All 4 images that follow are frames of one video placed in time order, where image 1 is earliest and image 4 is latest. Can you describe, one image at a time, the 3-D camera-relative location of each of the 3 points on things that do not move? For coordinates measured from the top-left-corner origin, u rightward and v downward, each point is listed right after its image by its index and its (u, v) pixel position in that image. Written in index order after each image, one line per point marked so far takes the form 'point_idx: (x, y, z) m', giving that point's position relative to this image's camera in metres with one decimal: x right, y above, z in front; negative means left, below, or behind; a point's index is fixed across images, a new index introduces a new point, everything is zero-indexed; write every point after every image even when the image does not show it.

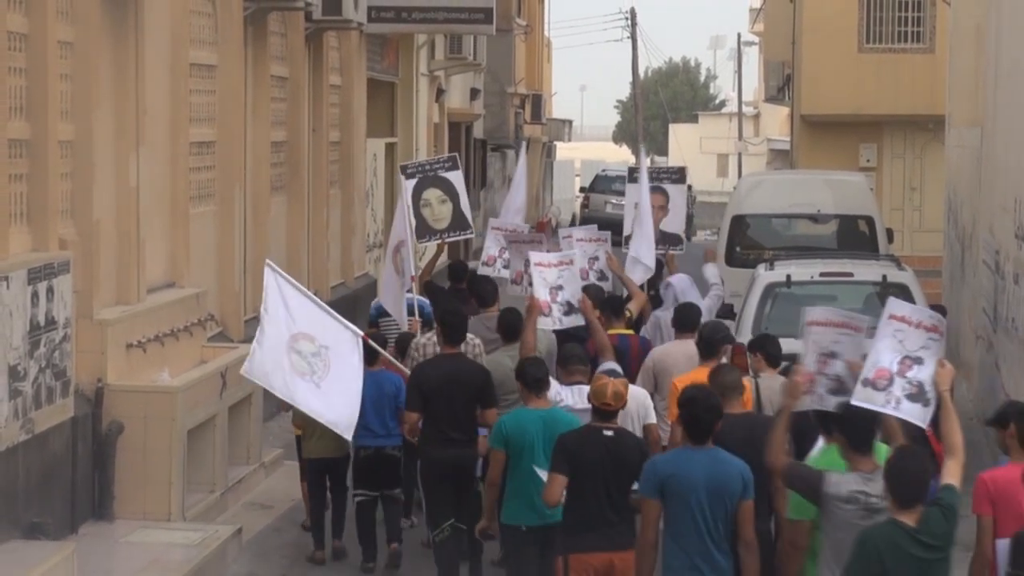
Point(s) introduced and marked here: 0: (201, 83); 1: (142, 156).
0: (-2.3, +1.5, +11.5) m
1: (-2.5, +0.9, +10.8) m
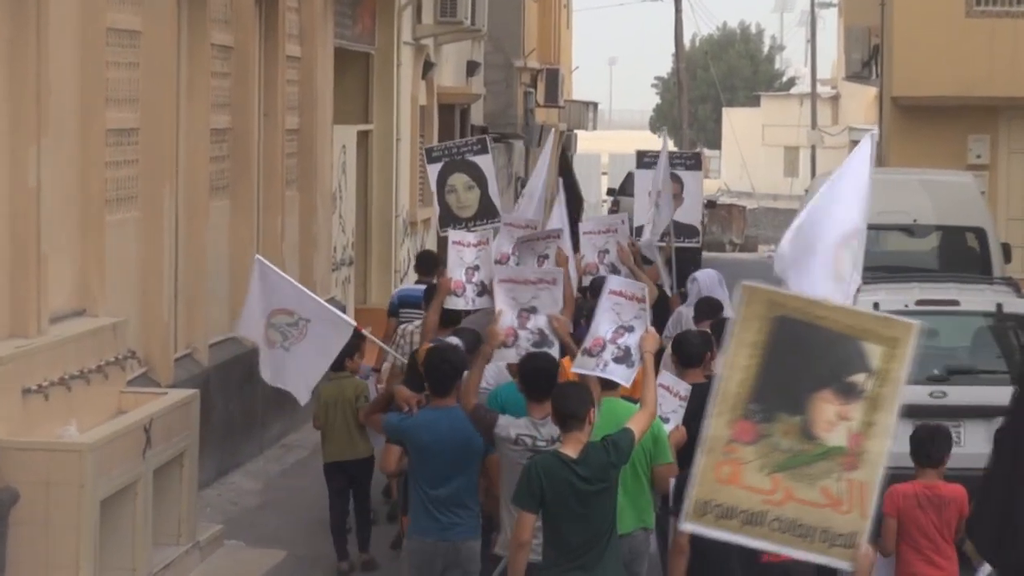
0: (-2.2, +1.3, +9.0) m
1: (-2.4, +0.7, +8.3) m
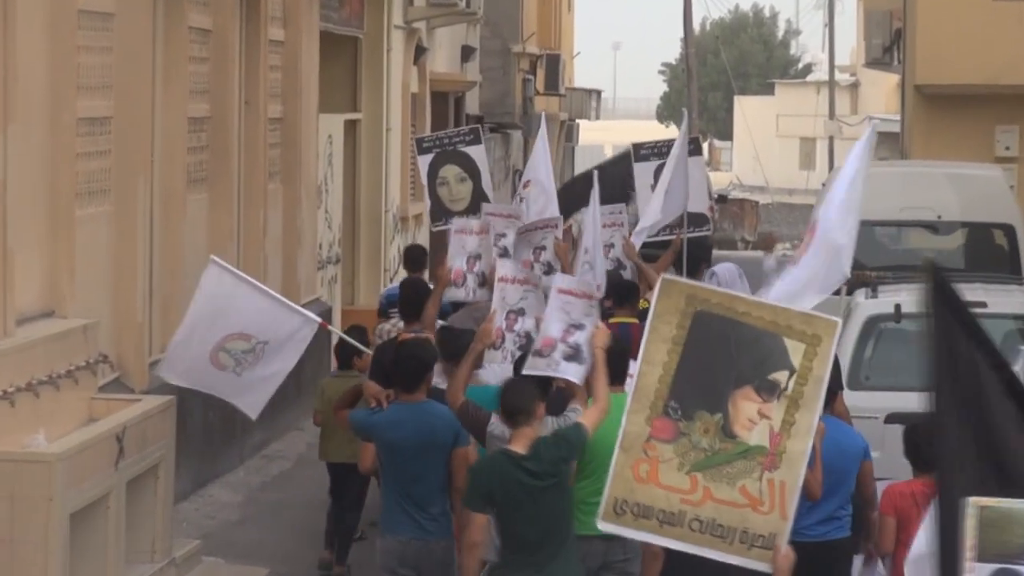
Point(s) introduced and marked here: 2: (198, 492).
0: (-2.2, +1.3, +8.5) m
1: (-2.5, +0.7, +7.7) m
2: (-1.9, -1.3, +9.9) m
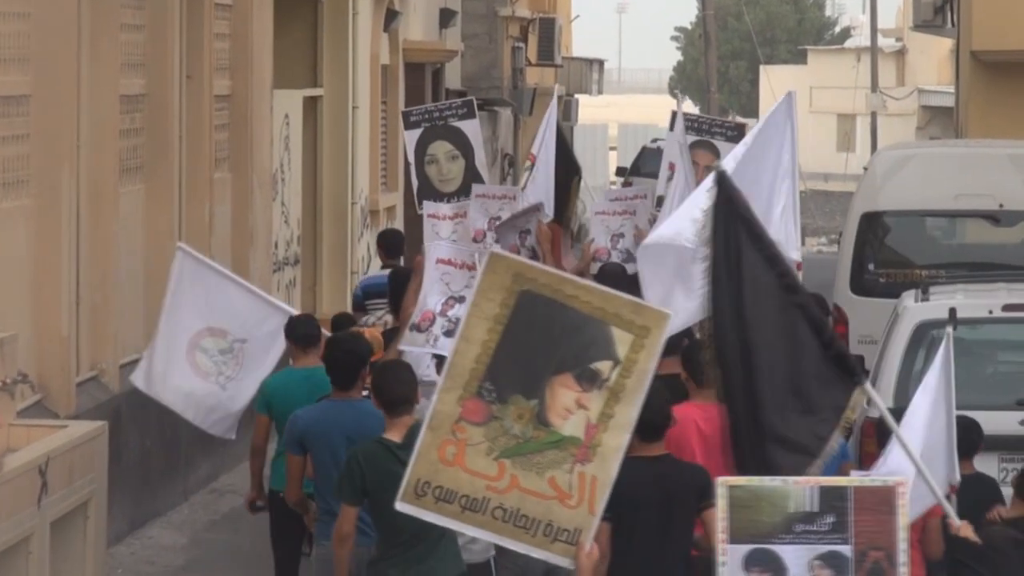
0: (-2.3, +1.3, +7.3) m
1: (-2.5, +0.7, +6.6) m
2: (-2.0, -1.3, +8.7) m
